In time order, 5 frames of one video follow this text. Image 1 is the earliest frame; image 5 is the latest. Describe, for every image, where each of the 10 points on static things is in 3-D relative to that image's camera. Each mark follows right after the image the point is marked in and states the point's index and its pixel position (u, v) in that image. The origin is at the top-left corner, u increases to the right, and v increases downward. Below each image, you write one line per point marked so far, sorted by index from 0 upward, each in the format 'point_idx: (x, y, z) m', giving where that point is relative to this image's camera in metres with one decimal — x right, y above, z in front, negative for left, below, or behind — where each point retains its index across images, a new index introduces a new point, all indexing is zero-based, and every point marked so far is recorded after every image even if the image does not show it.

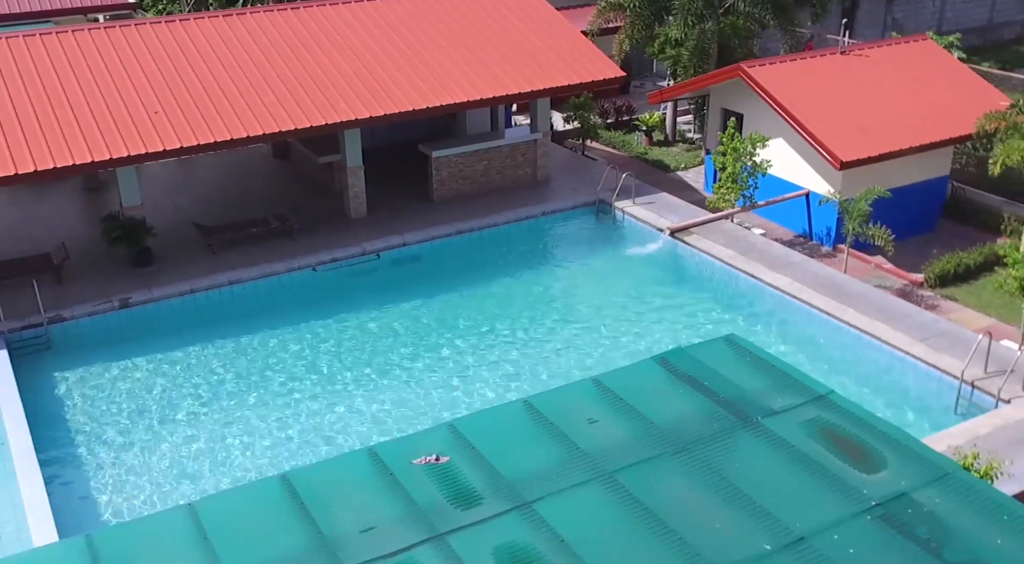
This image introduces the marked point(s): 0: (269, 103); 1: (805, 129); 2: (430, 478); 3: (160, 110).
0: (-4.3, +3.2, +17.8) m
1: (+5.2, +2.7, +17.8) m
2: (-0.7, -1.3, +7.1) m
3: (-6.0, +3.0, +17.3) m
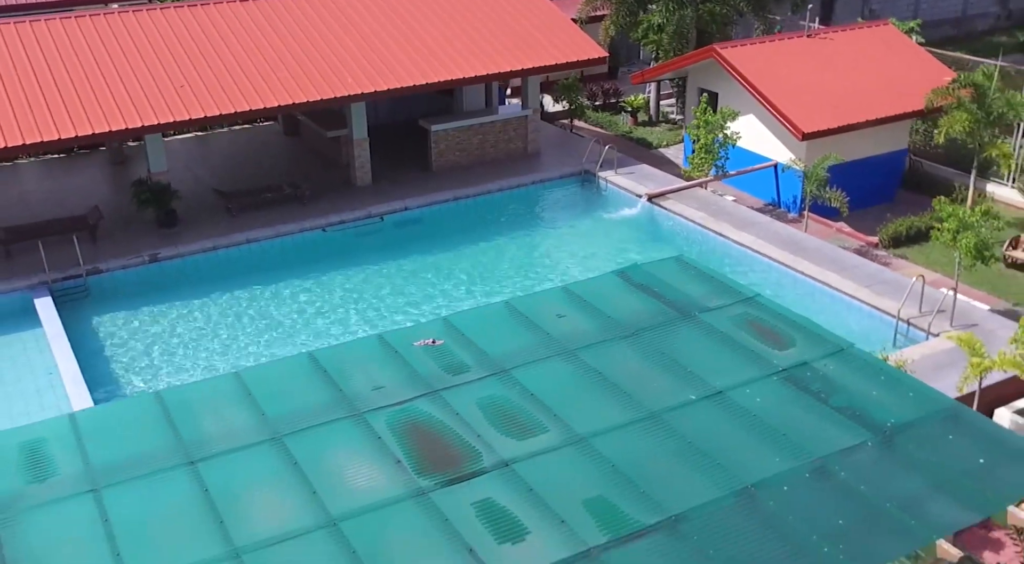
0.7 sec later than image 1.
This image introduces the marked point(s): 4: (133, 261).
0: (-4.4, +4.0, +19.6) m
1: (+5.0, +3.5, +19.6) m
2: (-0.8, -0.6, +8.9) m
3: (-6.1, +3.7, +19.0) m
4: (-6.5, +0.4, +17.4) m
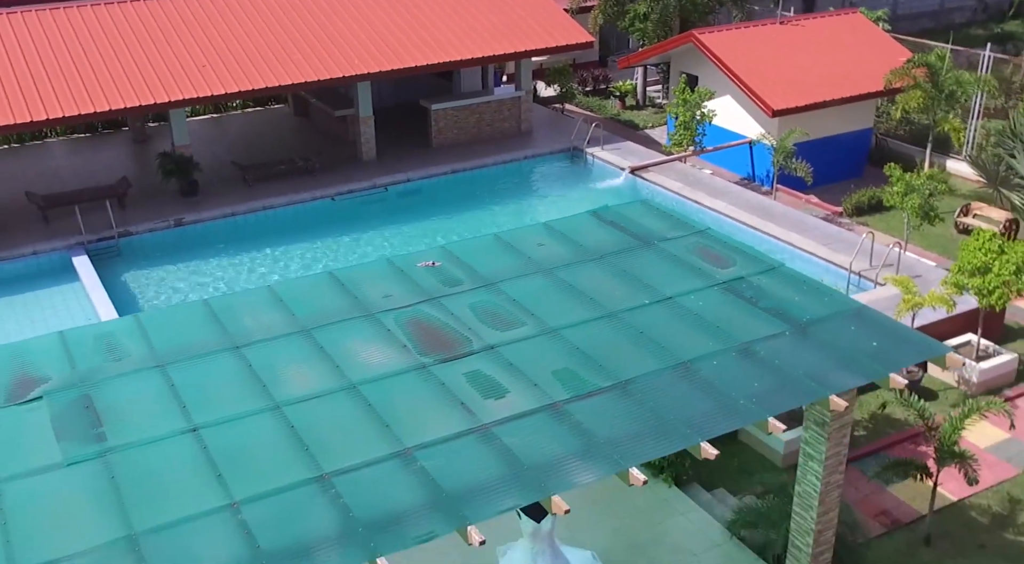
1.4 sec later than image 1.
0: (-4.5, +4.7, +21.3) m
1: (+4.9, +4.2, +21.3) m
2: (-1.0, +0.2, +10.6) m
3: (-6.3, +4.5, +20.7) m
4: (-6.6, +1.1, +19.2) m
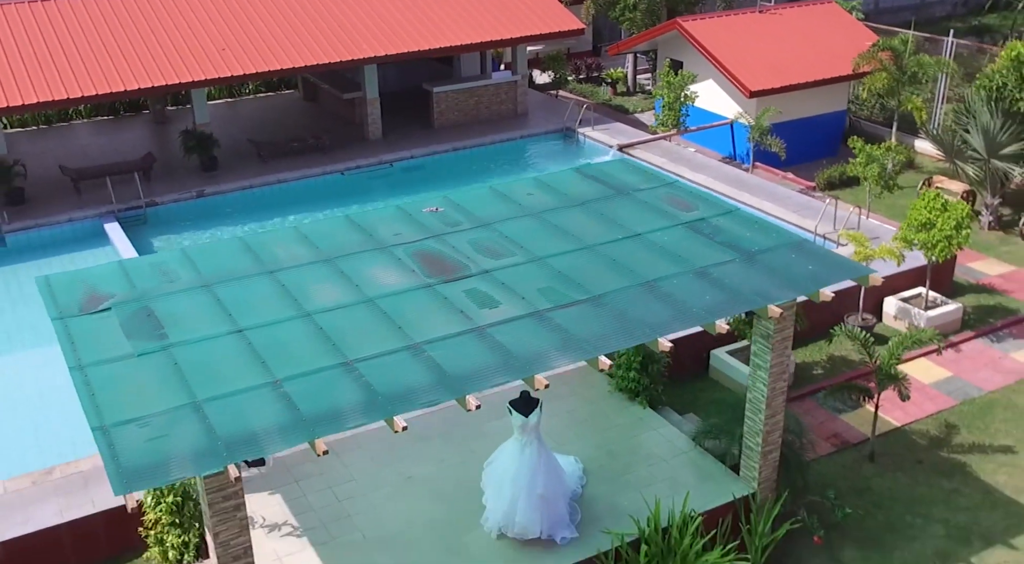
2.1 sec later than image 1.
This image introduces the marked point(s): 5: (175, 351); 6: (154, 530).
0: (-4.6, +5.4, +22.9) m
1: (+4.8, +4.9, +22.9) m
2: (-1.1, +0.9, +12.2) m
3: (-6.3, +5.1, +22.4) m
4: (-6.7, +1.8, +20.8) m
5: (-3.0, -0.6, +9.1) m
6: (-3.8, -2.6, +10.8) m
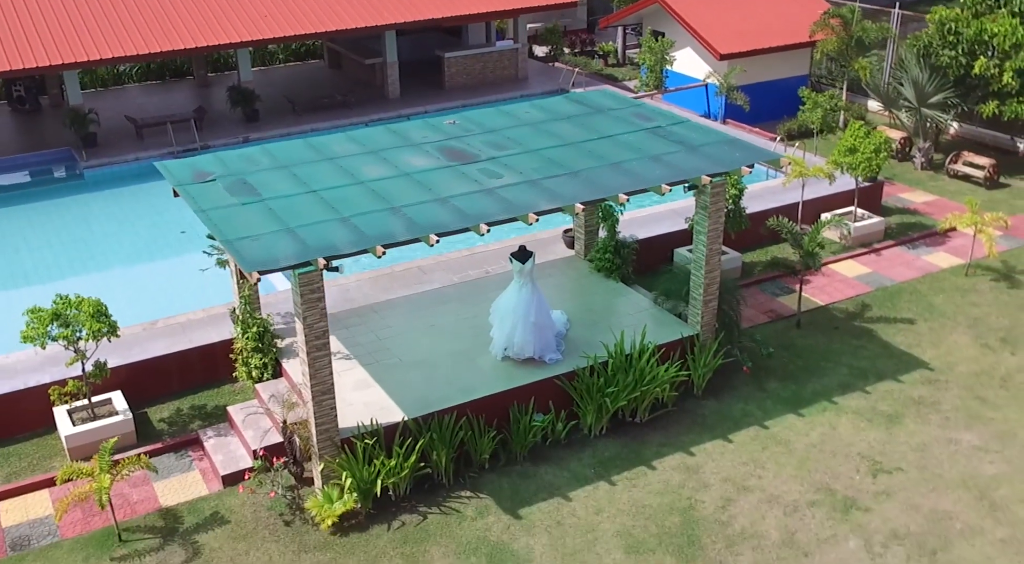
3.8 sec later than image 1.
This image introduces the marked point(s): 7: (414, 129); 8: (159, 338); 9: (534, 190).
0: (-4.6, +7.0, +26.4) m
1: (+4.8, +6.5, +26.4) m
2: (-1.0, +2.5, +15.7) m
3: (-6.3, +6.7, +25.8) m
4: (-6.7, +3.4, +24.2) m
5: (-3.0, +1.0, +12.6) m
6: (-3.8, -1.0, +14.3) m
7: (-1.5, +2.3, +15.3) m
8: (-5.2, -0.8, +15.0) m
9: (+0.3, +1.2, +12.8) m
